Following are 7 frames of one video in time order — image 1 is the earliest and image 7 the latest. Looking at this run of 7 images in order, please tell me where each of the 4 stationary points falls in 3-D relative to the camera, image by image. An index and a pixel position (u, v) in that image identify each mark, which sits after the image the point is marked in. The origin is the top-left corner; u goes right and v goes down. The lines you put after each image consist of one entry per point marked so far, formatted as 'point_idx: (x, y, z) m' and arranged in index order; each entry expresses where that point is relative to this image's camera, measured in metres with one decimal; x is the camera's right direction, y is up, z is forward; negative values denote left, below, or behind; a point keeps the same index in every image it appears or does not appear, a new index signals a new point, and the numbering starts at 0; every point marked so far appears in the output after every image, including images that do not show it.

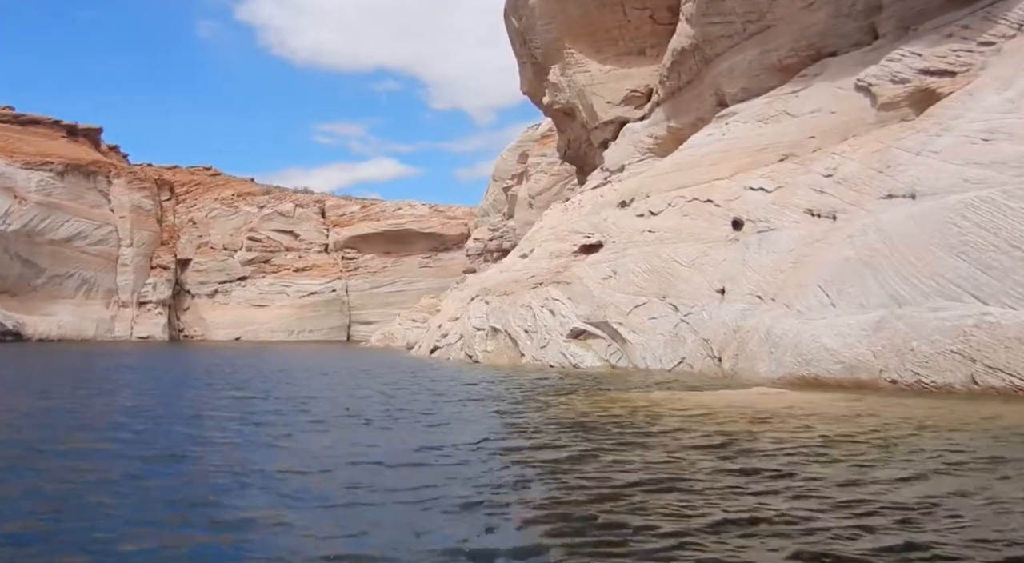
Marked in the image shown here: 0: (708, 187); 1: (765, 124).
0: (+4.4, +2.1, +17.2) m
1: (+6.0, +3.7, +18.3) m
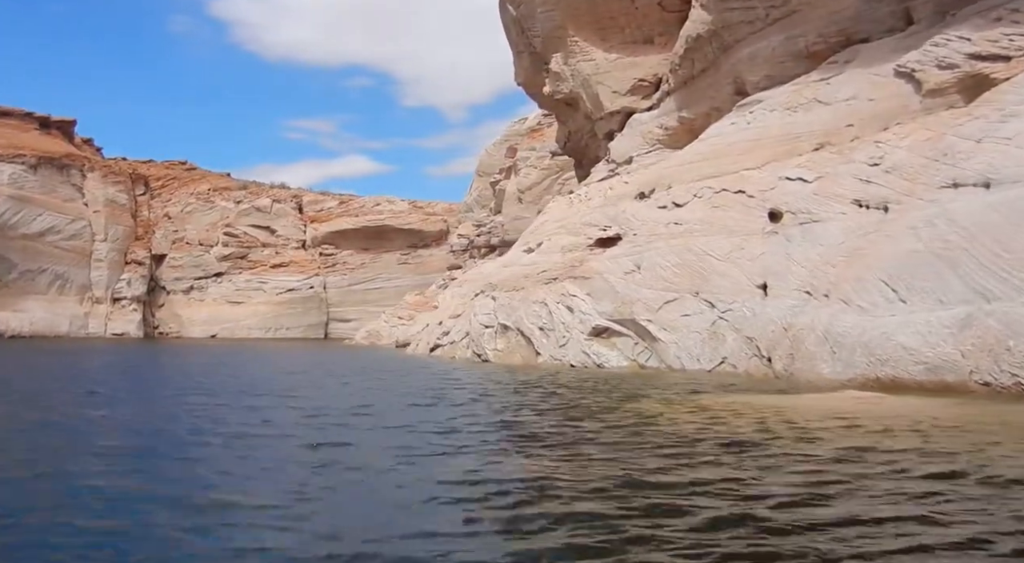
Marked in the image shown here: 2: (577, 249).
0: (+4.8, +2.2, +16.4) m
1: (+6.4, +3.8, +17.5) m
2: (+1.7, +0.8, +19.9) m
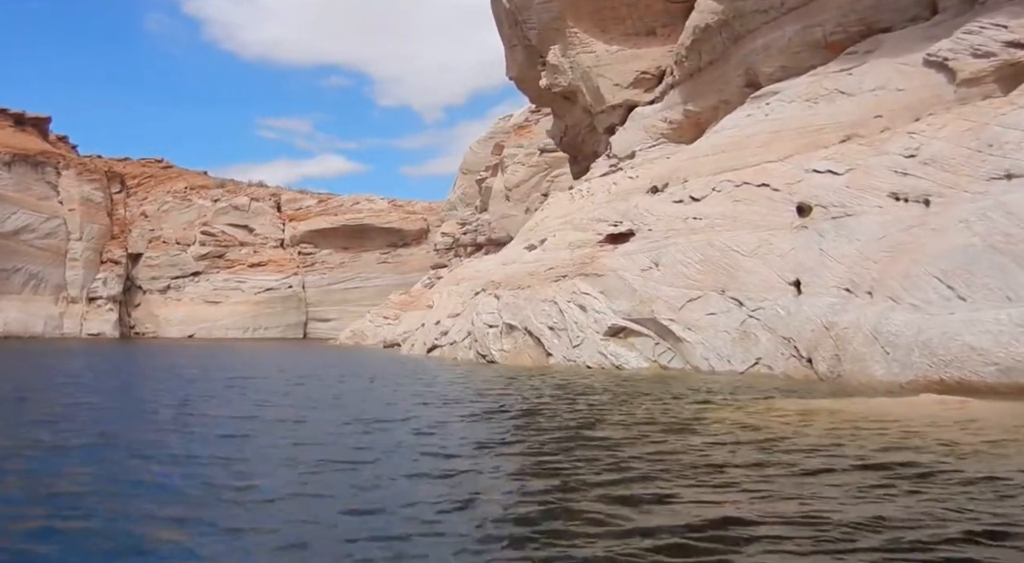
0: (+5.1, +2.2, +15.7) m
1: (+6.6, +3.9, +16.9) m
2: (+1.8, +0.9, +19.1) m
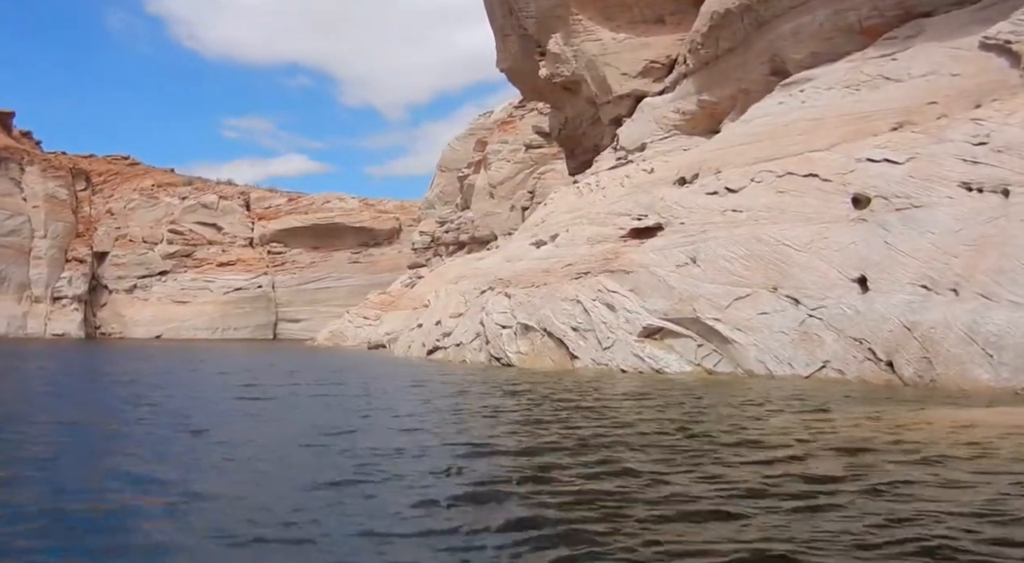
0: (+5.6, +2.3, +14.7) m
1: (+7.1, +3.9, +15.9) m
2: (+2.2, +0.9, +18.0) m
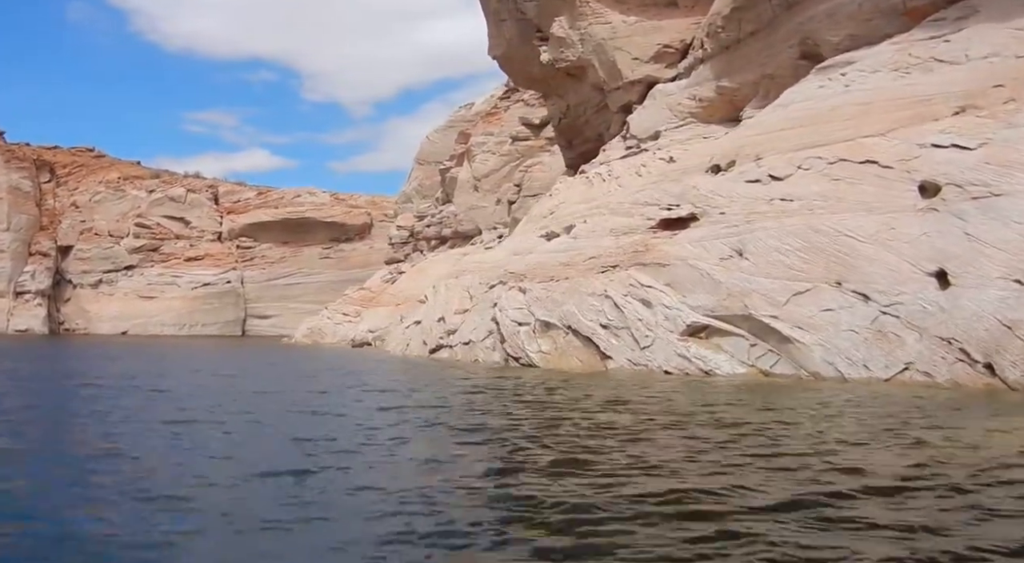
0: (+6.2, +2.4, +13.7) m
1: (+7.6, +4.0, +15.0) m
2: (+2.7, +1.1, +16.9) m
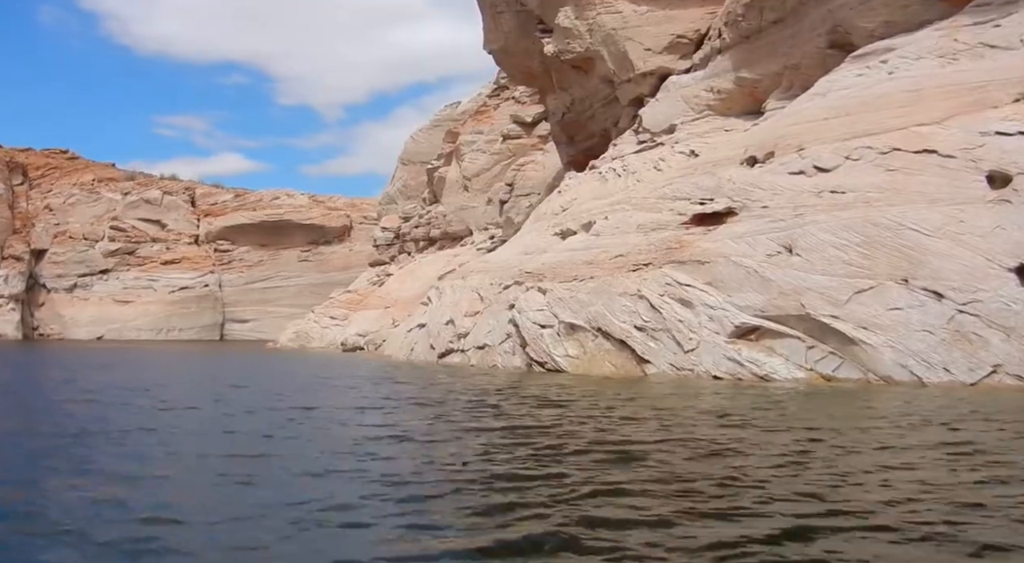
0: (+6.7, +2.4, +12.9) m
1: (+8.1, +4.1, +14.2) m
2: (+3.2, +1.1, +16.0) m
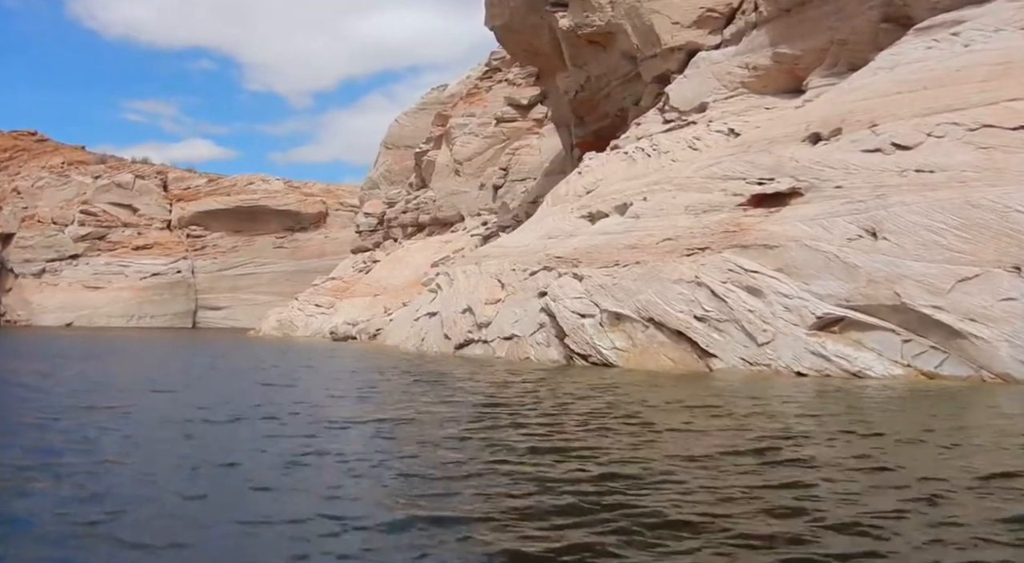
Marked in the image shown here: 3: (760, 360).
0: (+7.6, +2.6, +11.8) m
1: (+9.0, +4.3, +13.2) m
2: (+4.0, +1.4, +14.8) m
3: (+3.8, -1.2, +12.0) m
